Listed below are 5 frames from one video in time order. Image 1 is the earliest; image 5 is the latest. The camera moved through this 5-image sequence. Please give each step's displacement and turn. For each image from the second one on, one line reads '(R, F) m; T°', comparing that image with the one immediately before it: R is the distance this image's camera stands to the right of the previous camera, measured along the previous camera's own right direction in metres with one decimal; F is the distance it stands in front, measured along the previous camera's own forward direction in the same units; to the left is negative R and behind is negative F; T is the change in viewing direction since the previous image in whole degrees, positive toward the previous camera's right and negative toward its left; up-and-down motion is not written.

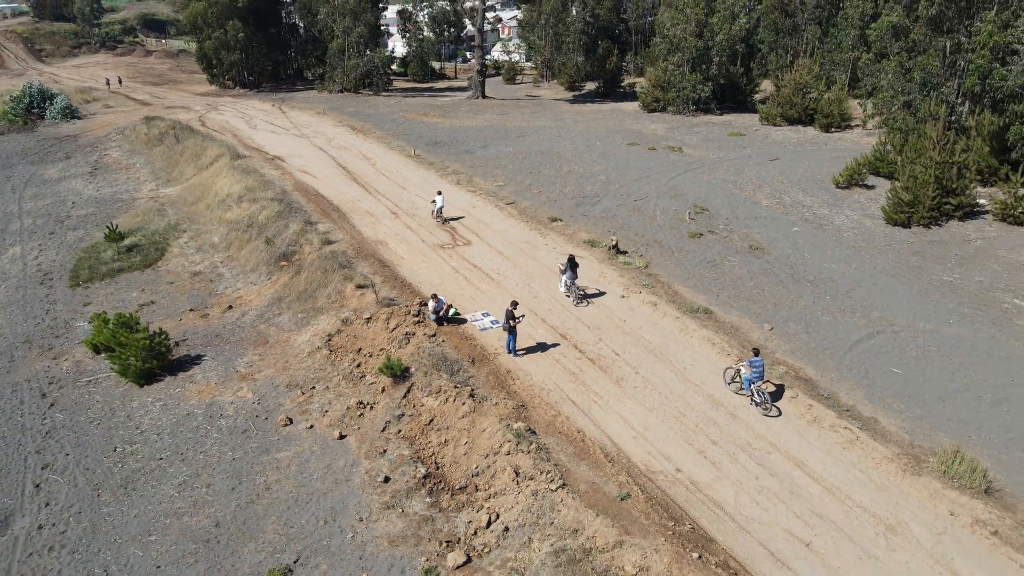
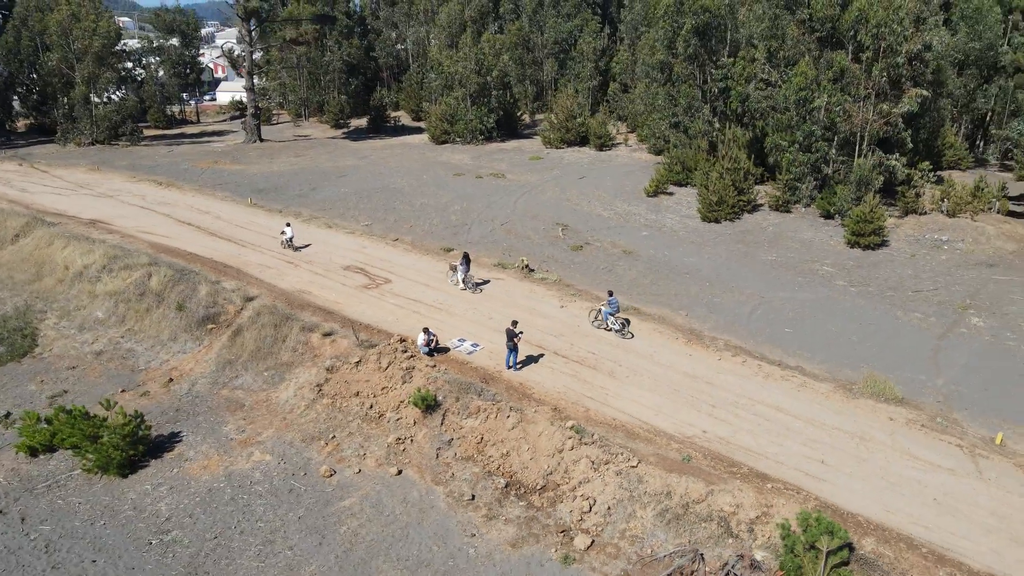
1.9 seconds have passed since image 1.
(-5.7, -0.6) m; +21°
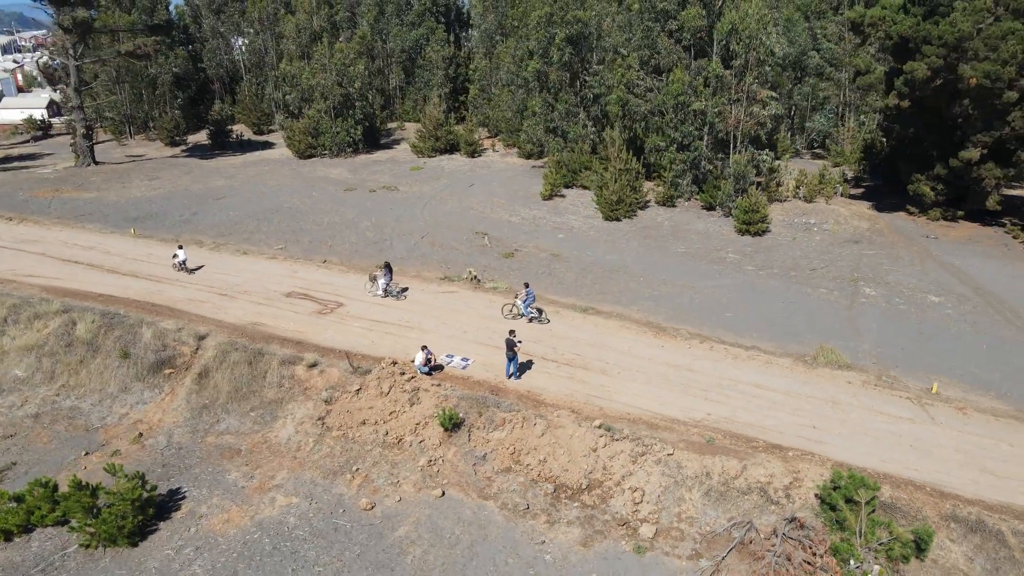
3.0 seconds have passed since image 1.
(-3.9, 0.0) m; +13°
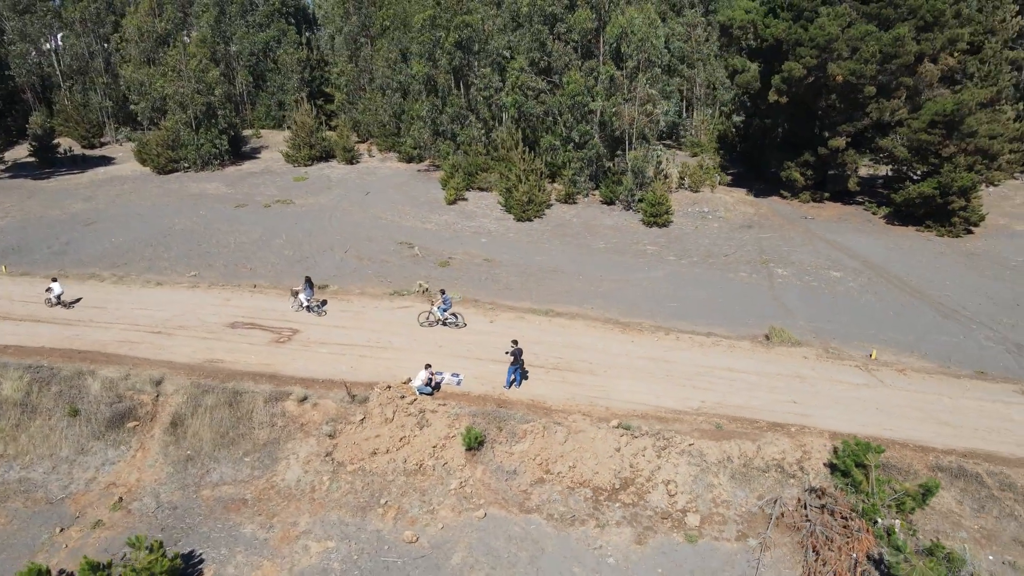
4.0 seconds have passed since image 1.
(-3.6, +0.4) m; +13°
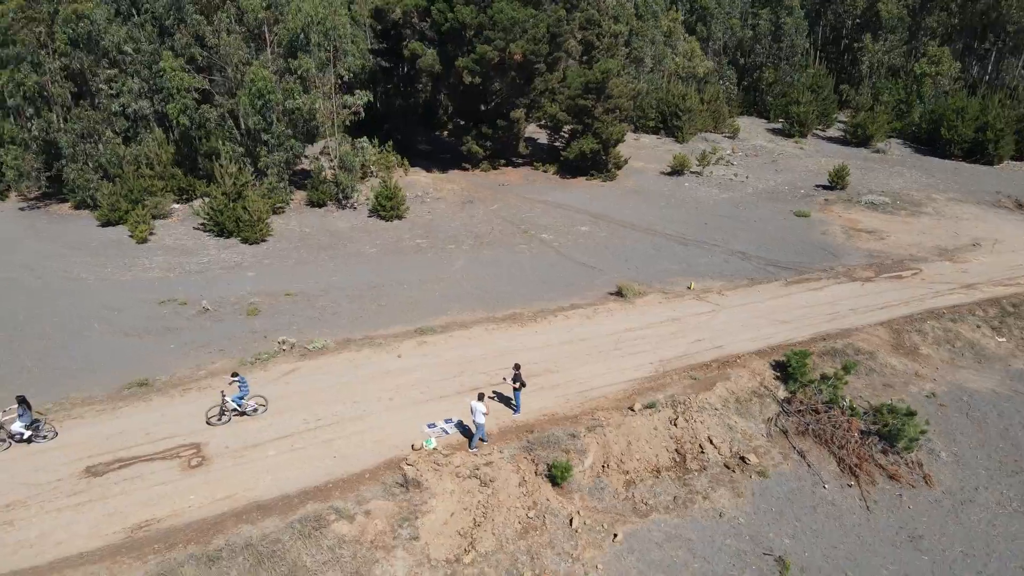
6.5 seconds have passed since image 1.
(-9.2, +4.0) m; +36°
